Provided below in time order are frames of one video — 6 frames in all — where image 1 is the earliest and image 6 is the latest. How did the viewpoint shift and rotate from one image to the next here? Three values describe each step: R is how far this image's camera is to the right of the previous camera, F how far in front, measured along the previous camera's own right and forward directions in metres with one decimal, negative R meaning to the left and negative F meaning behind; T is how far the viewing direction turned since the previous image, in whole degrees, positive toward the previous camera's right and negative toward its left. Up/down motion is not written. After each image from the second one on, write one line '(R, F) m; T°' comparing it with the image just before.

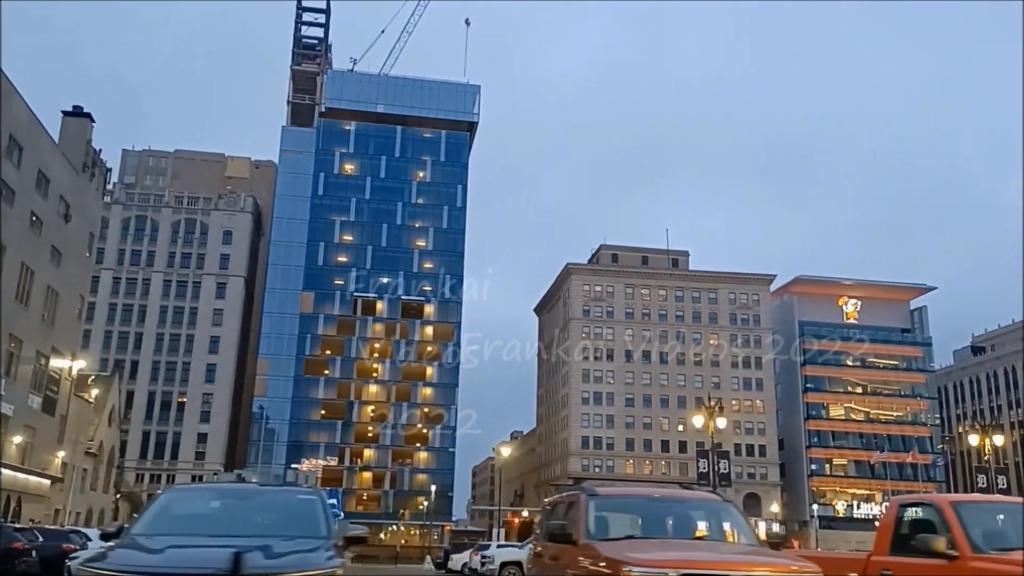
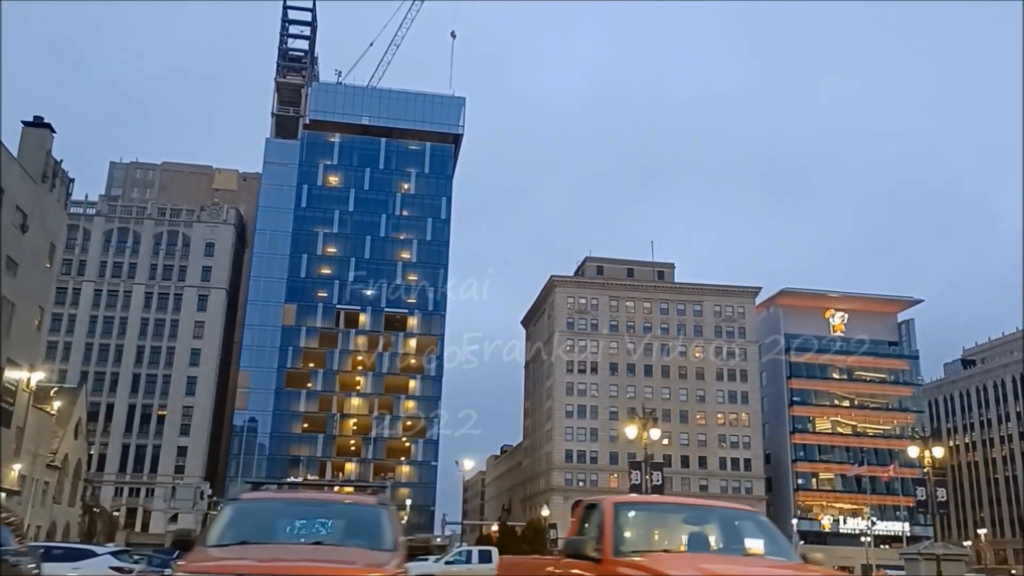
(+0.6, +0.2) m; 0°
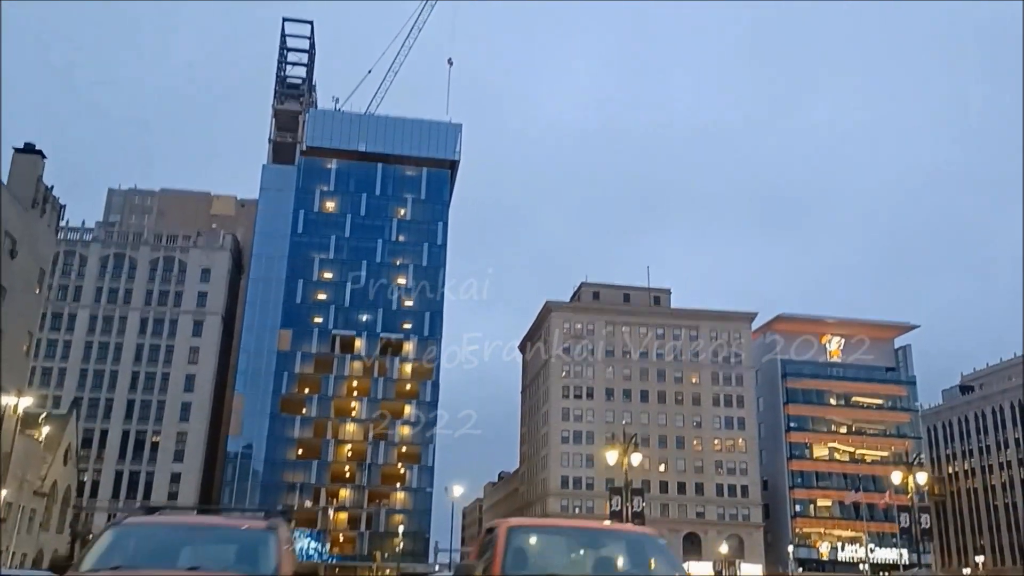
(+0.2, 0.0) m; 0°
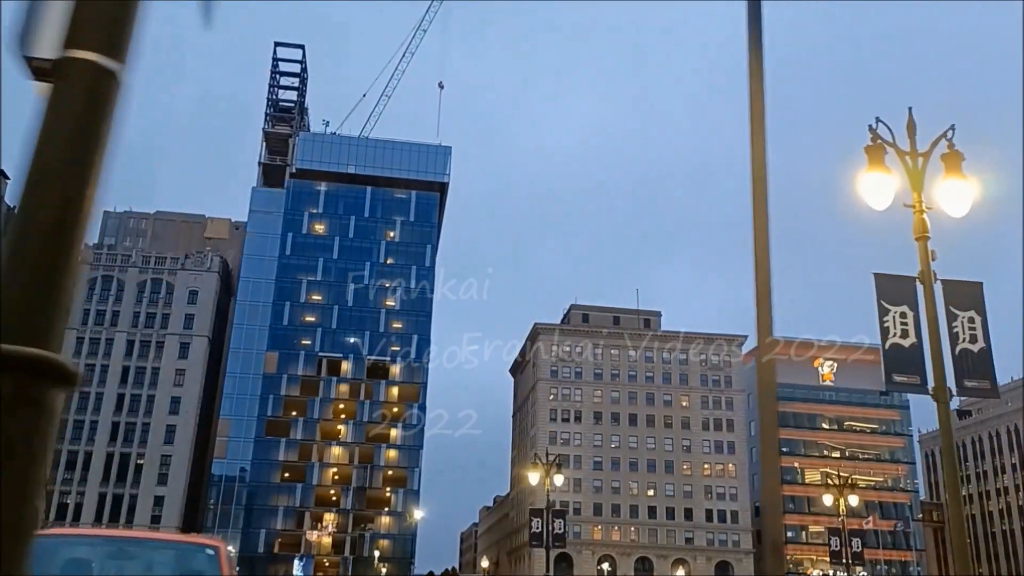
(+0.8, +0.1) m; -1°
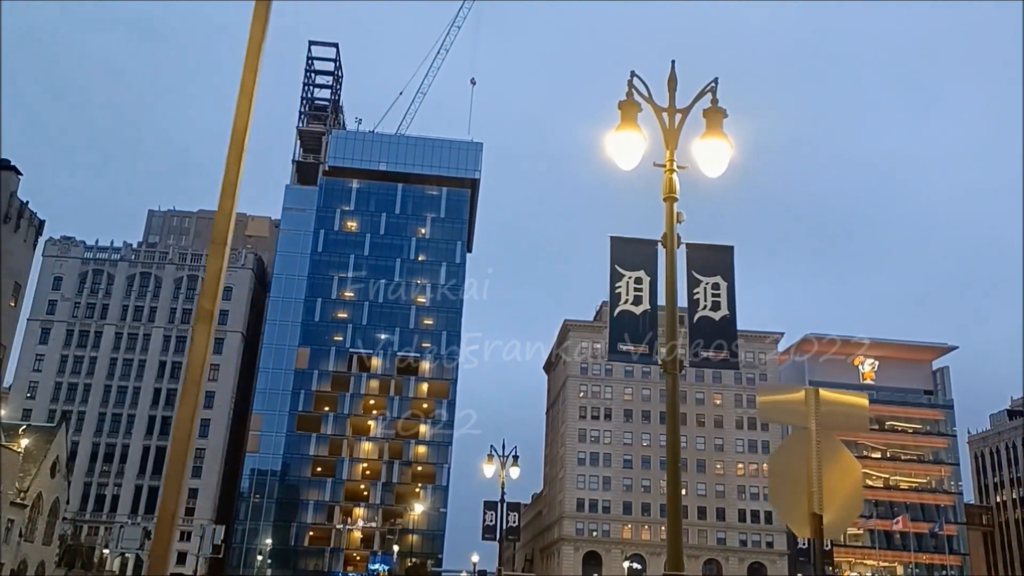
(+0.9, +0.2) m; -4°
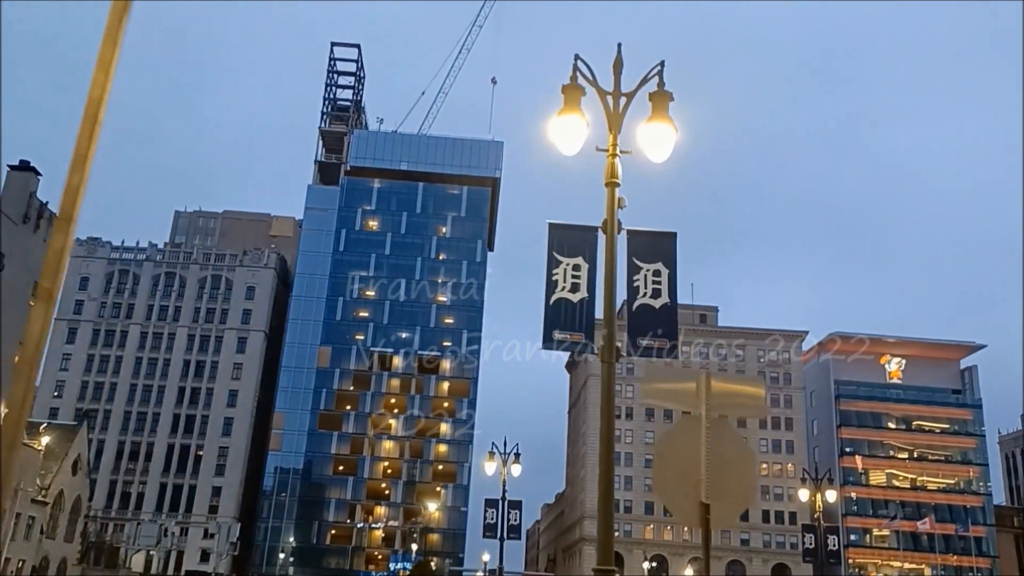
(+0.2, +0.1) m; -2°
